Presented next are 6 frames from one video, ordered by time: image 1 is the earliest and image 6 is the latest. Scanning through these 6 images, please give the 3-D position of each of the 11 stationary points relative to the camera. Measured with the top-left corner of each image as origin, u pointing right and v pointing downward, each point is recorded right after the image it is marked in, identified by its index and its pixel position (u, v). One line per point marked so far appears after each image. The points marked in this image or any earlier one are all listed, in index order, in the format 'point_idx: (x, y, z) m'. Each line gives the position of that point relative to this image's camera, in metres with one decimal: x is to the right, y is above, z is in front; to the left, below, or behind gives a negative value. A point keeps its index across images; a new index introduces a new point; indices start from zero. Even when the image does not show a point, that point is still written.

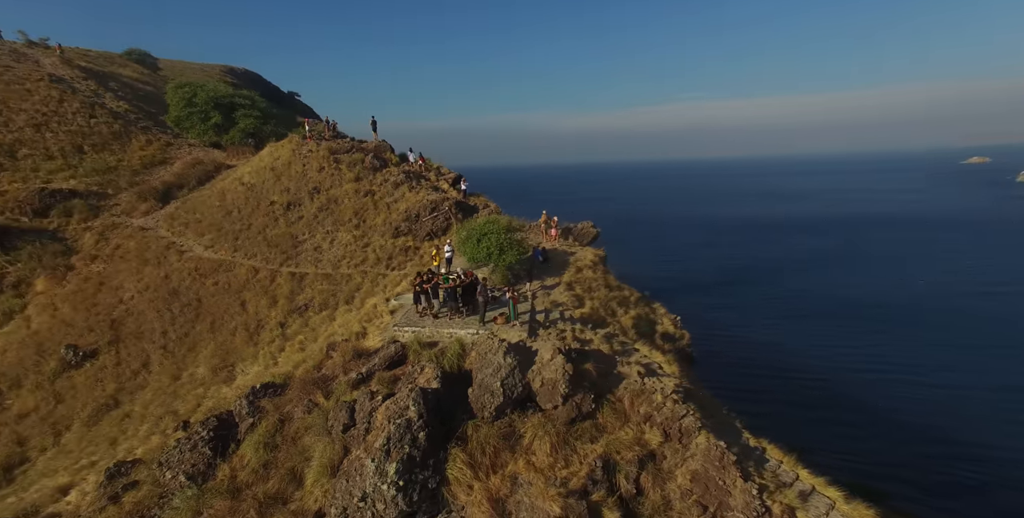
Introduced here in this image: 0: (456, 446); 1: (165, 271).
0: (-1.0, -3.0, +7.1) m
1: (-15.3, -0.5, +19.5) m
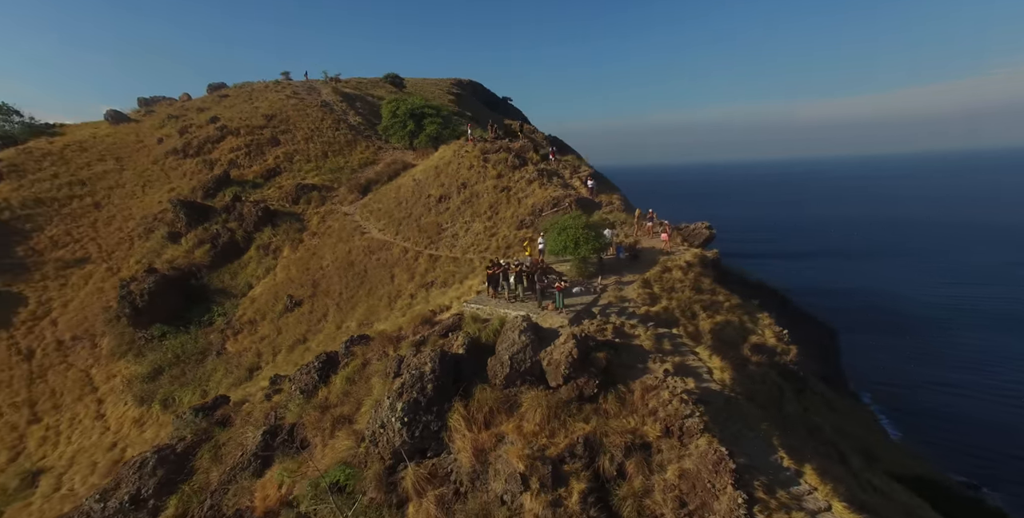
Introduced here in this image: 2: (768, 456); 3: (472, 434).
0: (-1.0, -2.7, +8.3) m
1: (-9.2, +0.7, +25.3) m
2: (+4.5, -3.4, +7.9) m
3: (-0.8, -3.2, +7.8) m
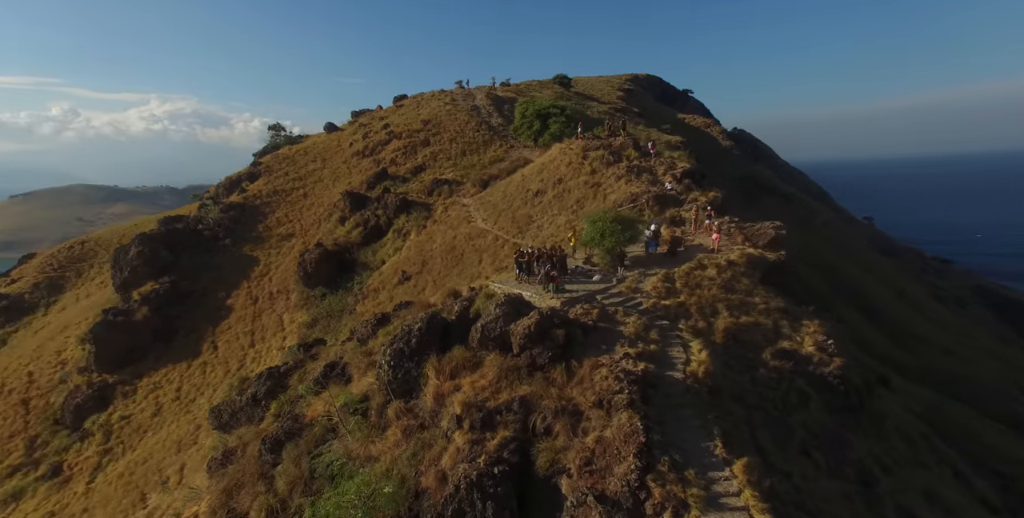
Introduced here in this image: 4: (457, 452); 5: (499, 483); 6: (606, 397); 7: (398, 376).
0: (-1.7, -2.2, +10.0) m
1: (-3.6, +1.6, +28.6) m
2: (+3.3, -3.3, +7.9) m
3: (-1.6, -2.7, +9.5) m
4: (-1.1, -3.6, +8.0) m
5: (-0.3, -3.8, +7.4) m
6: (+1.8, -2.6, +8.3) m
7: (-2.6, -2.6, +10.0) m
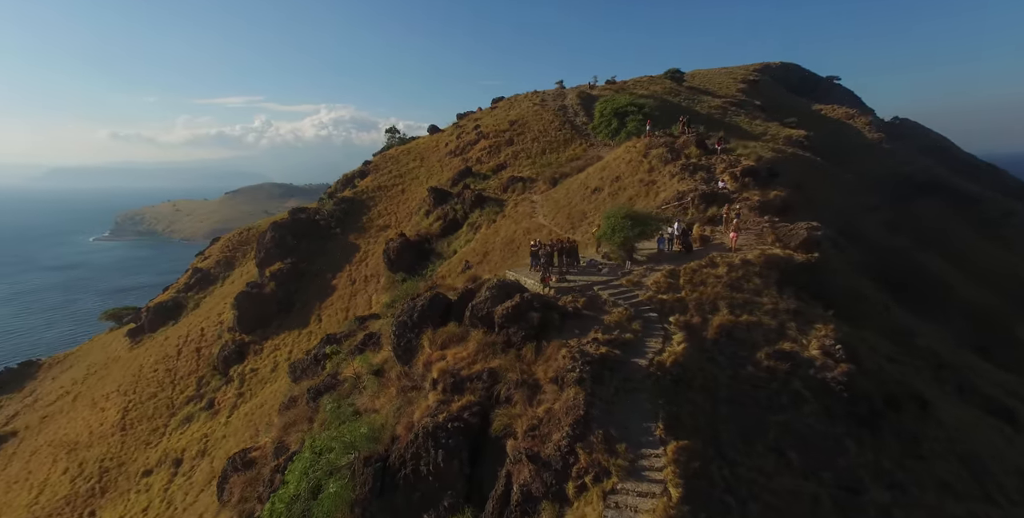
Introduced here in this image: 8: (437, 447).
0: (-2.0, -1.8, +11.5) m
1: (+0.3, +2.1, +30.0) m
2: (+2.4, -3.1, +8.3) m
3: (-2.1, -2.3, +10.9) m
4: (-1.8, -3.2, +9.4) m
5: (-1.2, -3.5, +8.6) m
6: (+1.0, -2.4, +9.0) m
7: (-2.8, -2.2, +11.6) m
8: (-1.5, -3.6, +8.5) m
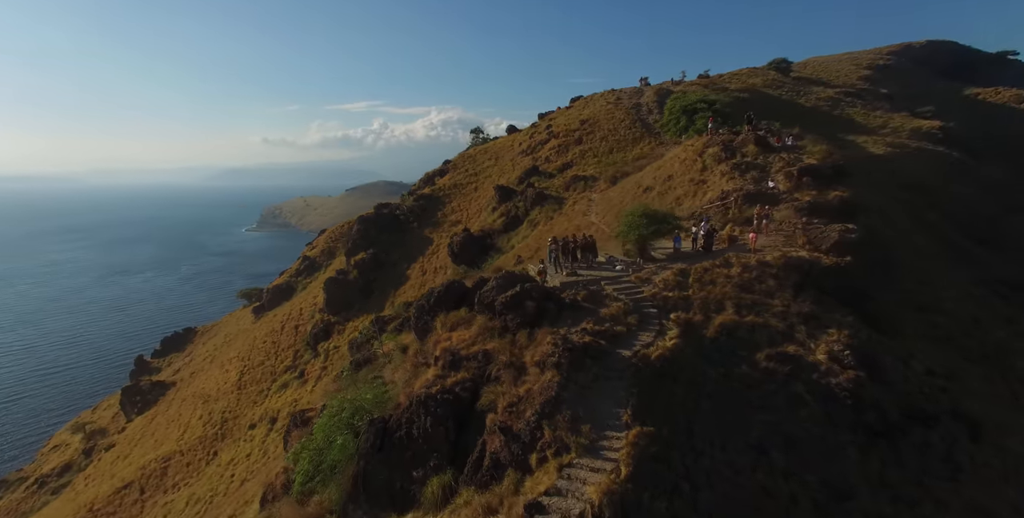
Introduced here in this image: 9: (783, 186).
0: (-1.8, -1.5, +12.6) m
1: (+3.9, +2.2, +30.5) m
2: (+2.0, -3.0, +8.8) m
3: (-2.0, -2.0, +12.1) m
4: (-2.0, -3.0, +10.6) m
5: (-1.6, -3.2, +9.7) m
6: (+0.7, -2.2, +9.7) m
7: (-2.6, -1.9, +12.9) m
8: (-1.8, -3.4, +9.6) m
9: (+12.3, +3.4, +19.8) m
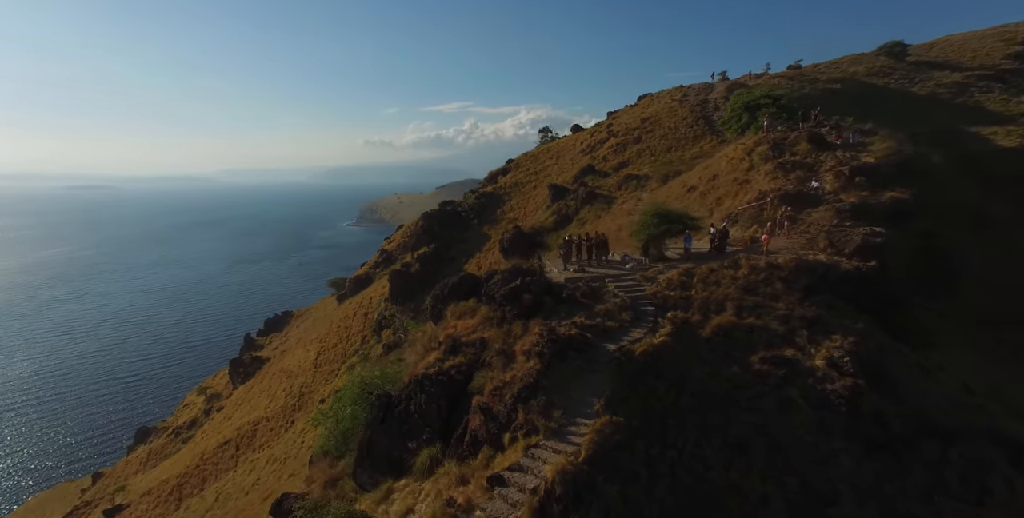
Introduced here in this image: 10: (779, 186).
0: (-1.6, -1.4, +13.6) m
1: (+6.7, +2.3, +30.4) m
2: (+1.5, -2.9, +9.2) m
3: (-1.9, -1.8, +13.1) m
4: (-2.2, -2.8, +11.6) m
5: (-1.8, -3.0, +10.6) m
6: (+0.4, -2.1, +10.3) m
7: (-2.4, -1.7, +14.0) m
8: (-2.1, -3.2, +10.6) m
9: (+13.5, +3.1, +18.6) m
10: (+11.8, +3.2, +19.1) m
